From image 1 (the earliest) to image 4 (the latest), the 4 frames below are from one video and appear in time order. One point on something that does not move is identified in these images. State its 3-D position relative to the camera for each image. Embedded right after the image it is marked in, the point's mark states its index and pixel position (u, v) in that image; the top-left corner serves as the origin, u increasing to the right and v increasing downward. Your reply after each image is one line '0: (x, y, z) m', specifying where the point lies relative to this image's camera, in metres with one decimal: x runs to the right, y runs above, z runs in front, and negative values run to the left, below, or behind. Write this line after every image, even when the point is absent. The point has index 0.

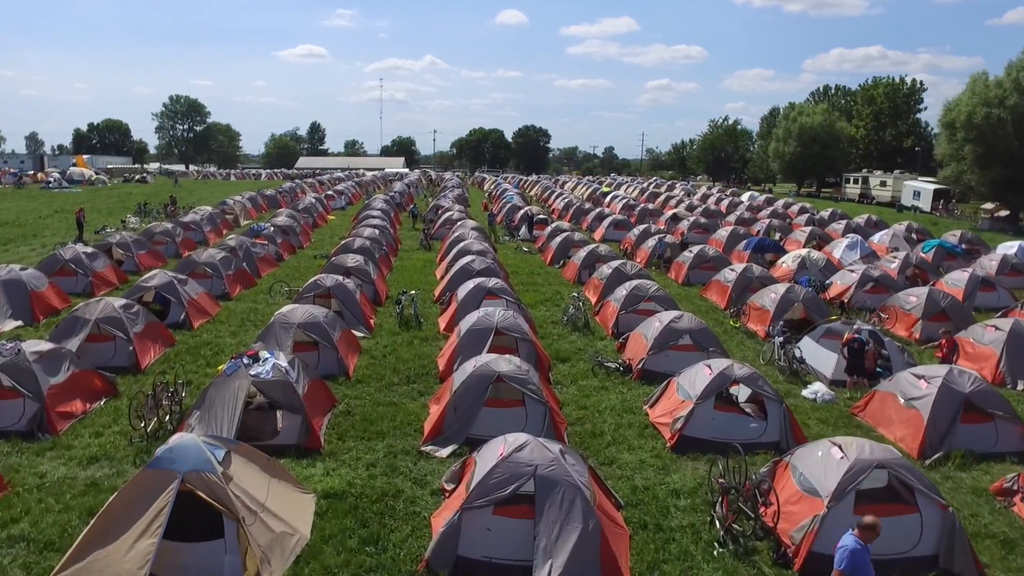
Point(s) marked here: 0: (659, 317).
0: (+2.8, -0.6, +16.9) m
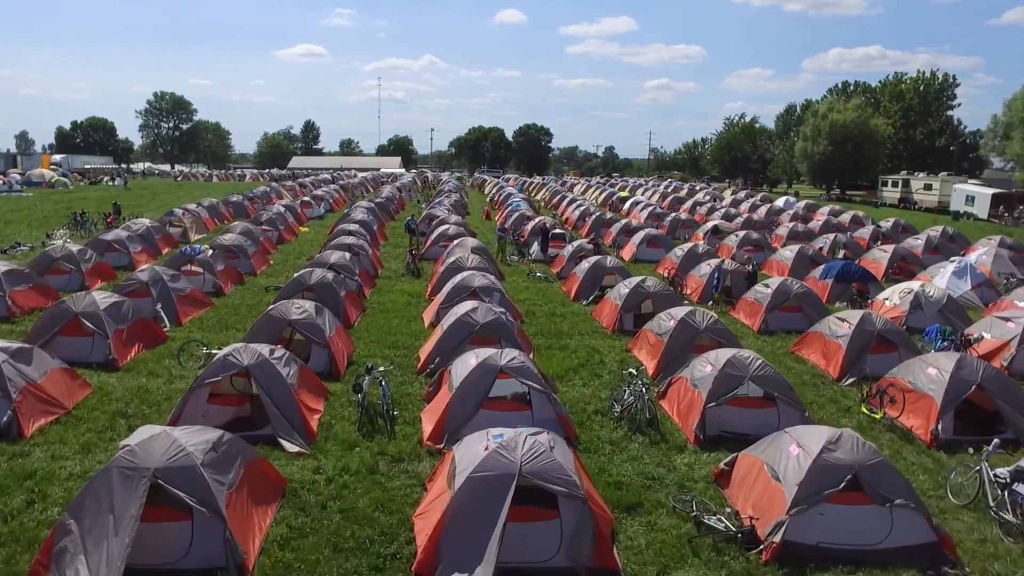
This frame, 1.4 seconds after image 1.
0: (+3.2, -1.7, +9.8) m
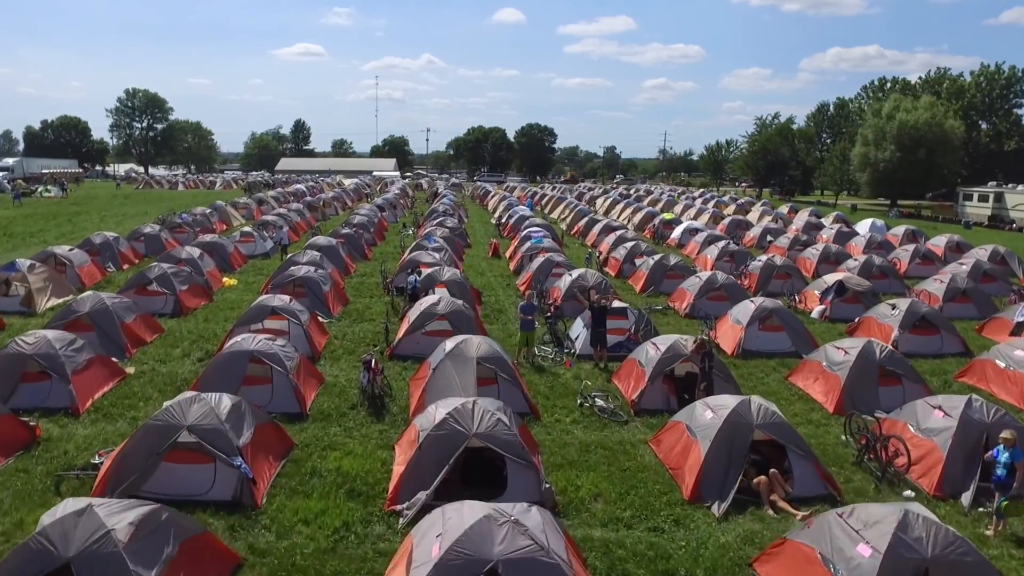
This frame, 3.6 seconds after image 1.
0: (+3.9, -4.0, -2.1) m
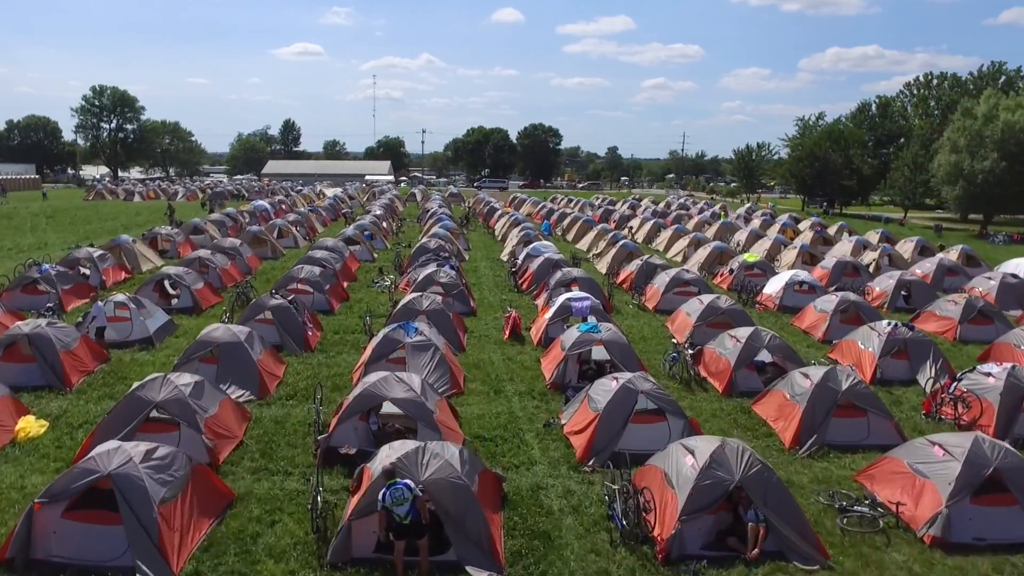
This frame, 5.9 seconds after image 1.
0: (+4.6, -6.5, -14.3) m
